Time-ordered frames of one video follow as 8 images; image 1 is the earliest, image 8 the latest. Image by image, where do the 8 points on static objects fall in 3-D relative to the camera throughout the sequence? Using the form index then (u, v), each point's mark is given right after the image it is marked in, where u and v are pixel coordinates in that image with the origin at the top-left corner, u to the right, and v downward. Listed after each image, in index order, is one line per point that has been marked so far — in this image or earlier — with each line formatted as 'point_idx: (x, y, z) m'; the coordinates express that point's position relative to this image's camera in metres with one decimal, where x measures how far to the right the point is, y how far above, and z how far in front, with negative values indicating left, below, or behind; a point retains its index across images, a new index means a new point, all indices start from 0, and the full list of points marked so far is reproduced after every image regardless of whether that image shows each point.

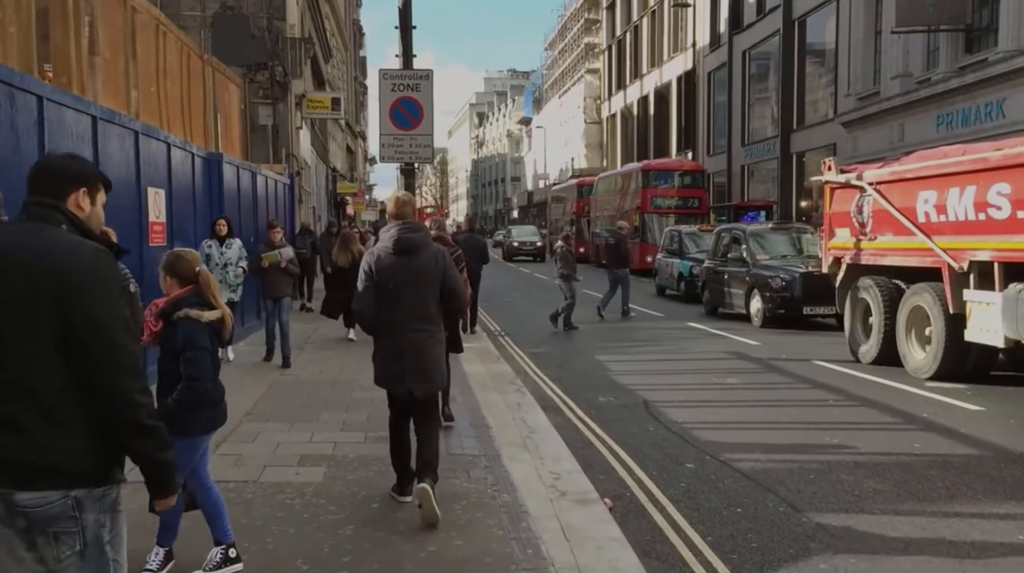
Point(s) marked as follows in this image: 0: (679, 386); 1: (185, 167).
0: (+1.8, -1.1, +11.3) m
1: (-3.7, +1.4, +11.9) m
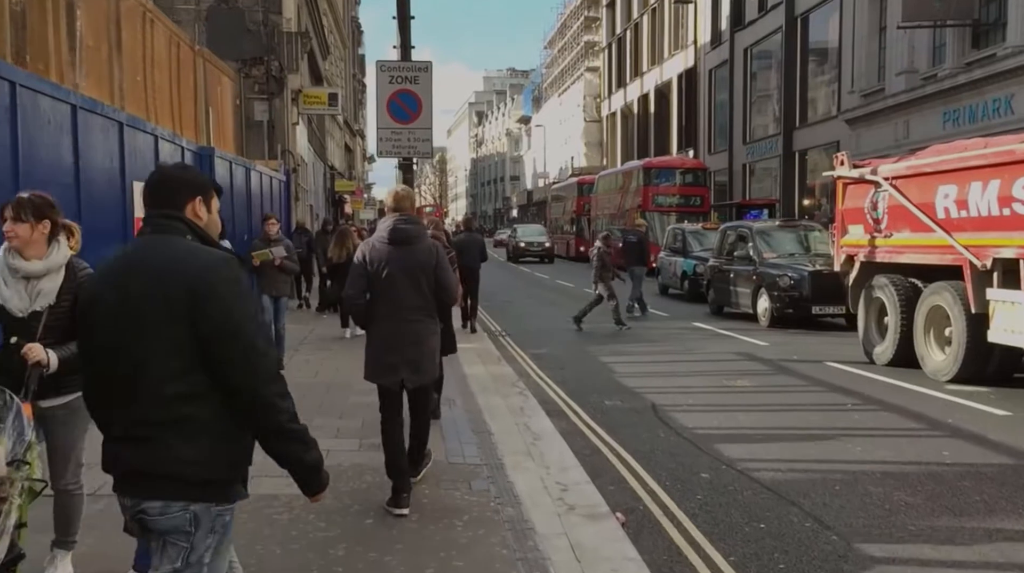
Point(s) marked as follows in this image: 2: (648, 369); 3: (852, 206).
0: (+1.8, -1.1, +10.9) m
1: (-3.7, +1.4, +11.4) m
2: (+1.6, -1.0, +12.5) m
3: (+4.2, +1.0, +12.9) m
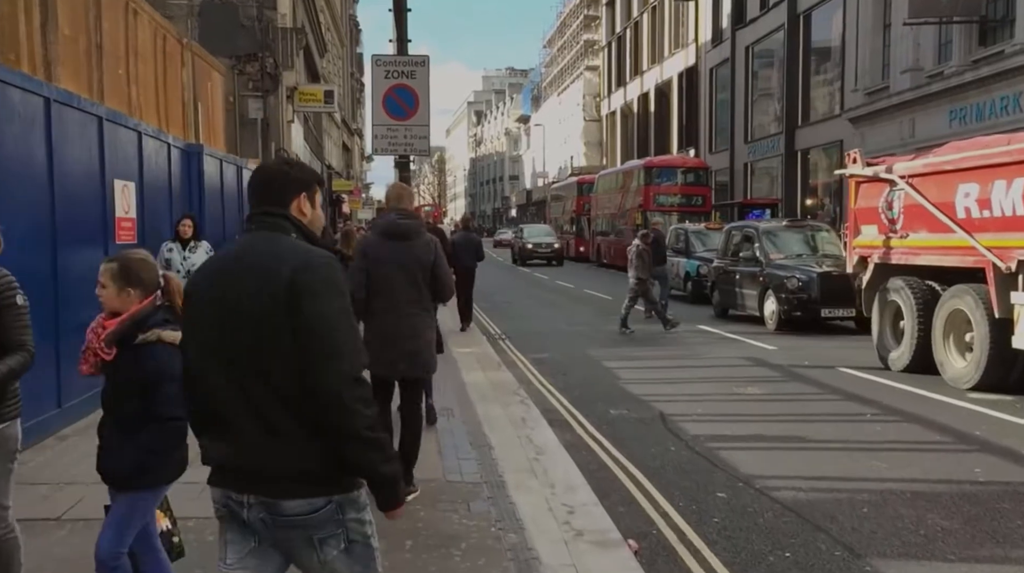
0: (+1.8, -1.1, +10.4) m
1: (-3.7, +1.3, +11.0) m
2: (+1.6, -1.0, +12.0) m
3: (+4.2, +1.0, +12.4) m
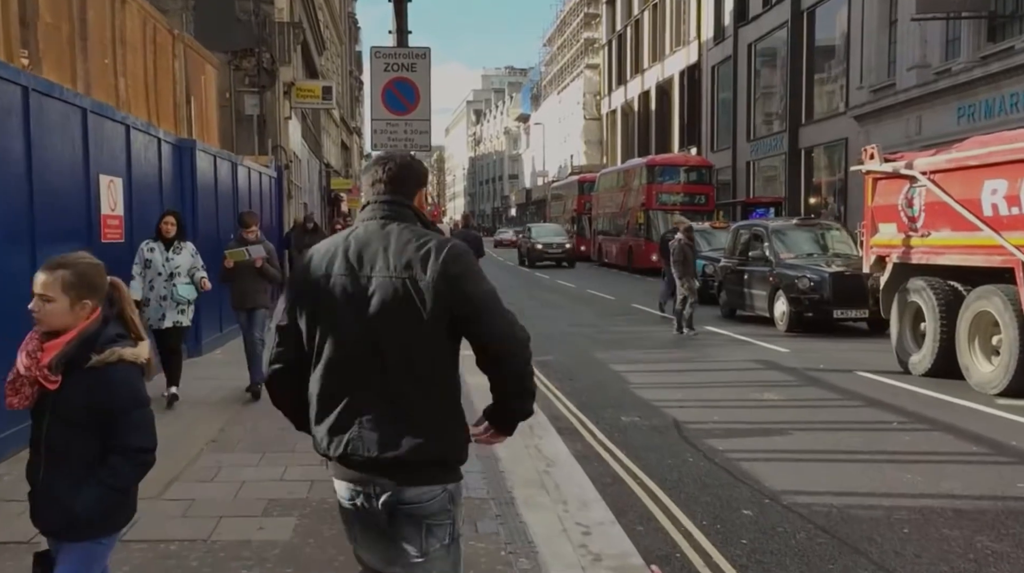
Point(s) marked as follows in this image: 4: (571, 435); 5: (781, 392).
0: (+1.9, -1.1, +9.9) m
1: (-3.6, +1.3, +10.5) m
2: (+1.7, -1.0, +11.5) m
3: (+4.2, +0.9, +11.9) m
4: (+0.5, -1.2, +8.5) m
5: (+2.6, -1.0, +10.2) m
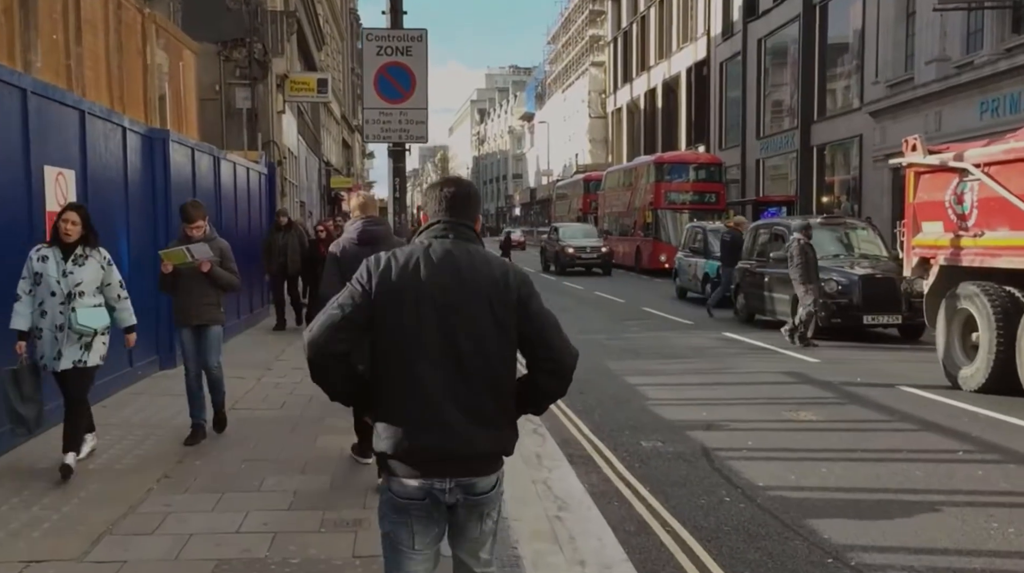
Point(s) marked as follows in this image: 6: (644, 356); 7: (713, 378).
0: (+1.9, -1.1, +8.8) m
1: (-3.6, +1.3, +9.4) m
2: (+1.7, -1.1, +10.4) m
3: (+4.3, +0.9, +10.8) m
4: (+0.5, -1.3, +7.4) m
5: (+2.7, -1.1, +9.1) m
6: (+1.7, -0.9, +13.7) m
7: (+2.2, -1.0, +11.3) m
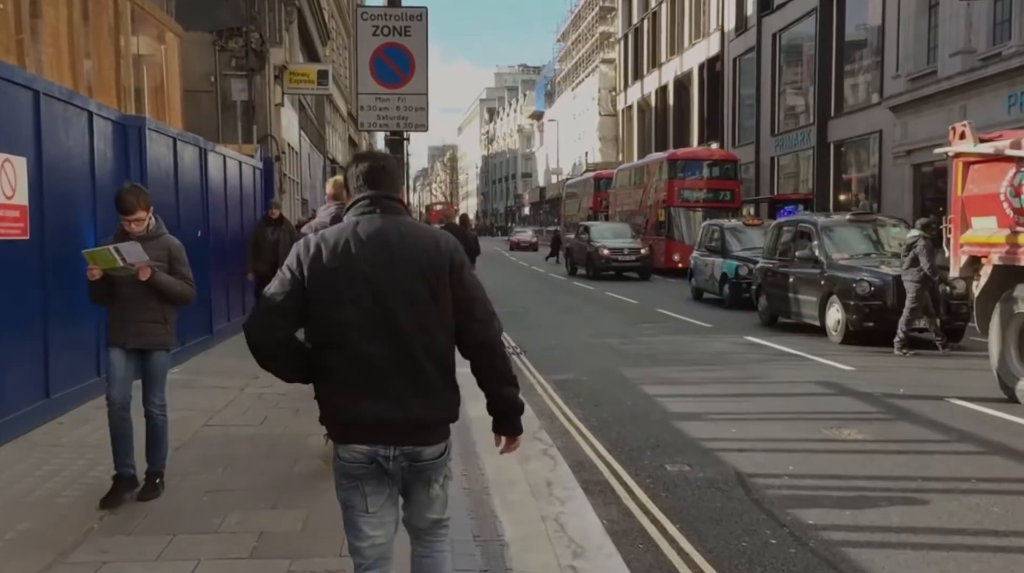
0: (+2.0, -1.2, +7.8) m
1: (-3.5, +1.3, +8.5) m
2: (+1.8, -1.1, +9.4) m
3: (+4.3, +0.9, +9.8) m
4: (+0.6, -1.3, +6.4) m
5: (+2.7, -1.1, +8.1) m
6: (+1.8, -0.9, +12.7) m
7: (+2.3, -1.0, +10.3) m
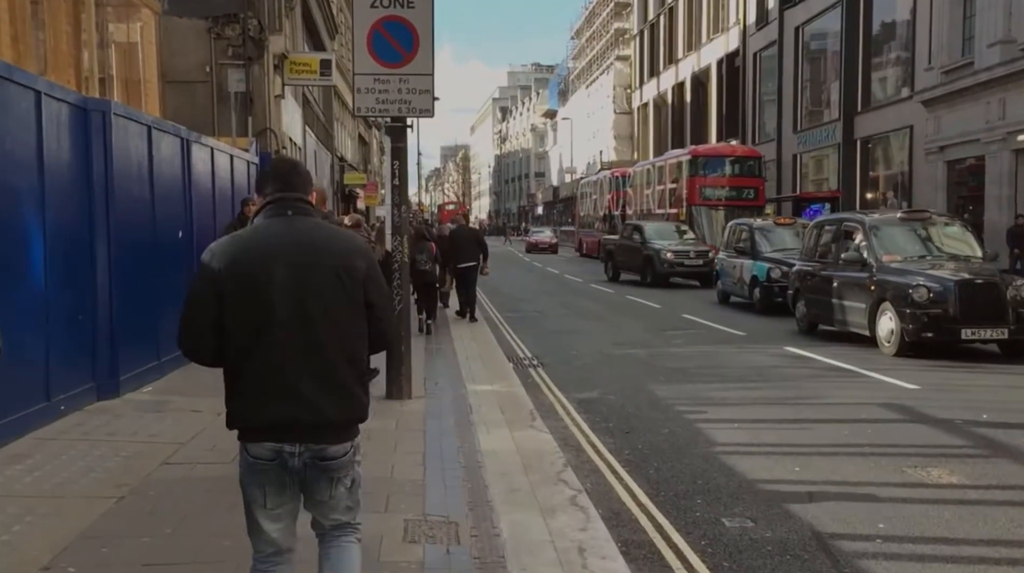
0: (+2.1, -1.2, +6.4) m
1: (-3.4, +1.2, +7.2) m
2: (+1.9, -1.1, +8.1) m
3: (+4.5, +0.8, +8.4) m
4: (+0.7, -1.3, +5.0) m
5: (+2.9, -1.2, +6.7) m
6: (+2.0, -1.0, +11.3) m
7: (+2.4, -1.1, +9.0) m
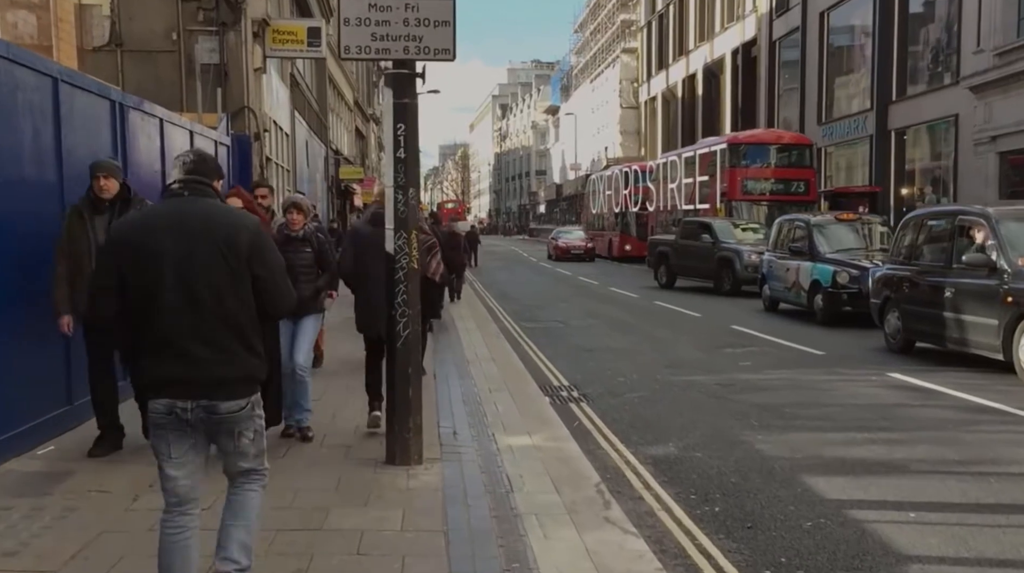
0: (+2.4, -1.3, +3.6) m
1: (-3.1, +1.1, +4.3) m
2: (+2.3, -1.3, +5.2) m
3: (+4.8, +0.7, +5.5) m
4: (+1.0, -1.5, +2.2) m
5: (+3.2, -1.3, +3.9) m
6: (+2.4, -1.1, +8.5) m
7: (+2.8, -1.2, +6.1) m
